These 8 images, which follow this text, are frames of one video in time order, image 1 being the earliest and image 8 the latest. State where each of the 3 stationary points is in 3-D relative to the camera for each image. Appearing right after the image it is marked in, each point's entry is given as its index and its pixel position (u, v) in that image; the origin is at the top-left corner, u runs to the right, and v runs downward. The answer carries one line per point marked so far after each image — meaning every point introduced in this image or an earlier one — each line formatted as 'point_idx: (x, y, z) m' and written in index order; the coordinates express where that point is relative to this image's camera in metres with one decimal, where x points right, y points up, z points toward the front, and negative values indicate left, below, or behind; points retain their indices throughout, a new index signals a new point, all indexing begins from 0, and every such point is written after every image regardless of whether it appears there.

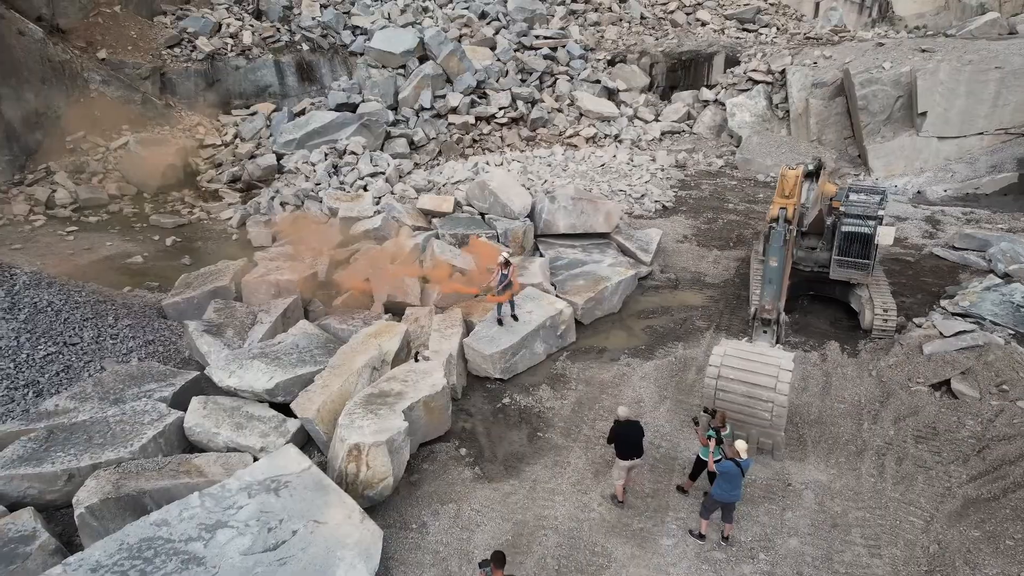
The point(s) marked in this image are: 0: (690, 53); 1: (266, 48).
0: (+5.5, +7.0, +19.4) m
1: (-7.1, +7.1, +19.0) m
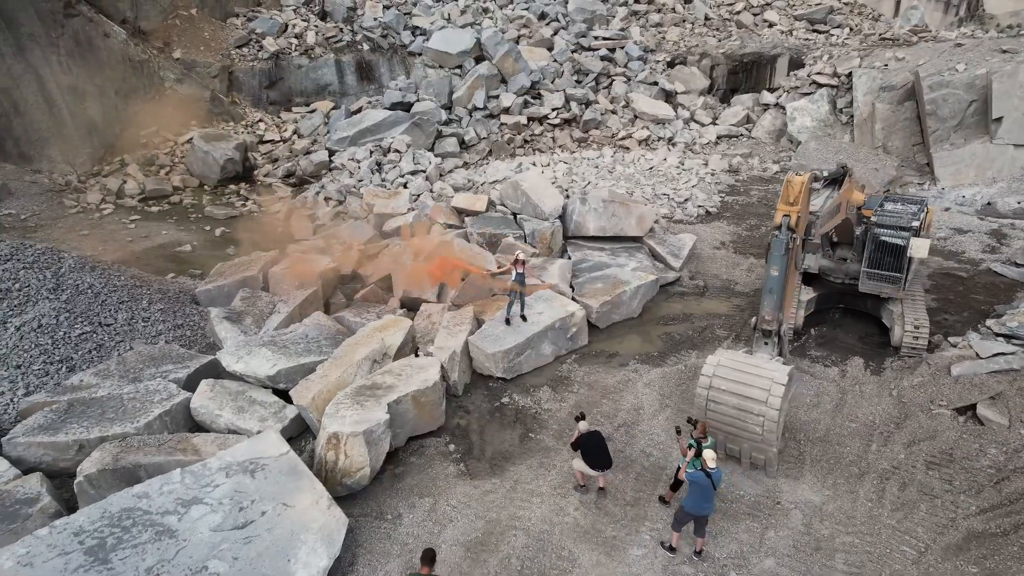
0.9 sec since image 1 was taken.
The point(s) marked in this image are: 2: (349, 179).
0: (+7.1, +6.7, +18.8) m
1: (-5.5, +7.3, +19.6) m
2: (-3.2, +2.2, +13.0) m
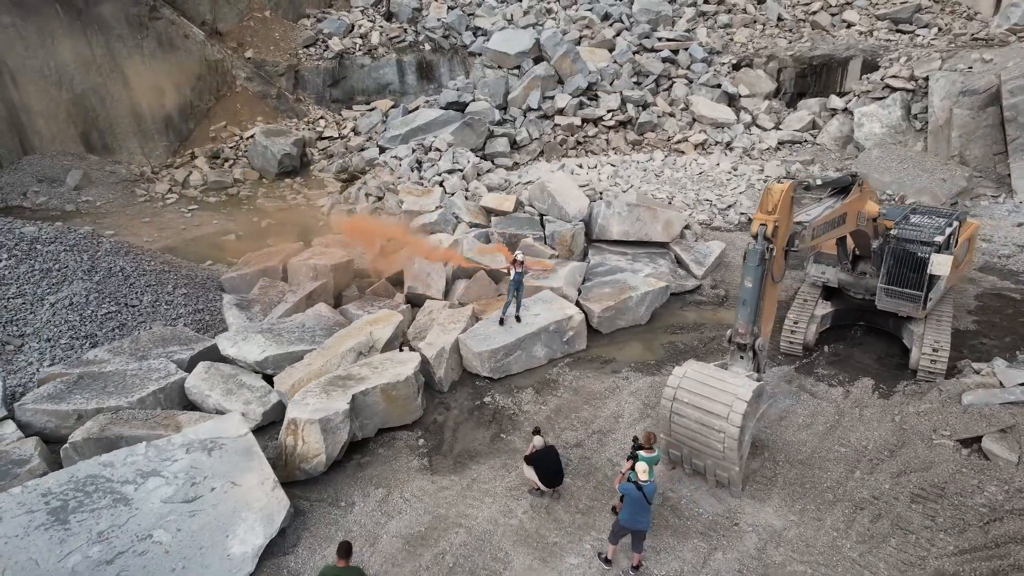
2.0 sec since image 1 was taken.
0: (+8.6, +6.4, +17.9) m
1: (-3.8, +7.5, +20.2) m
2: (-2.5, +2.3, +13.4) m
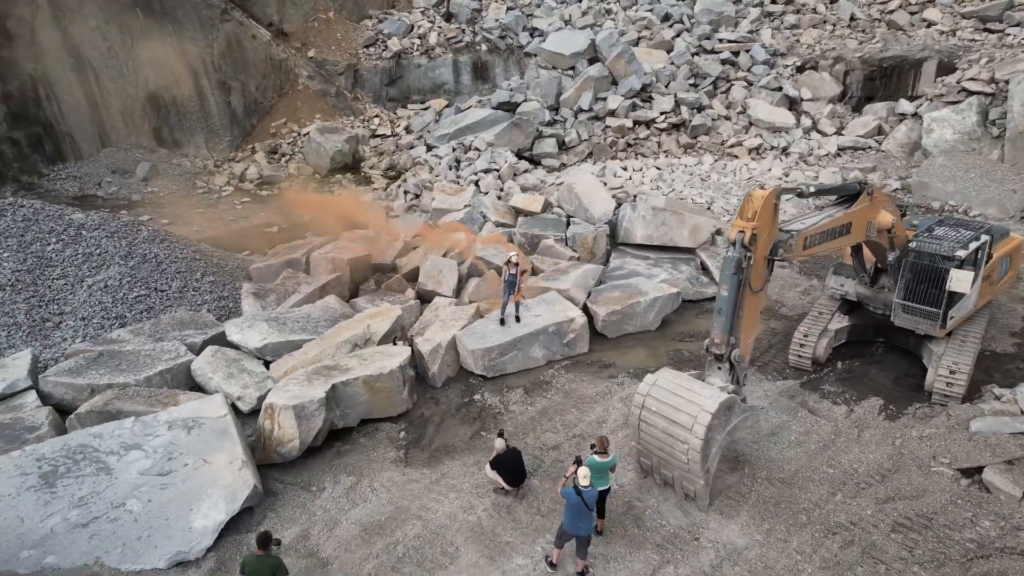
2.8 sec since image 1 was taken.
0: (+9.9, +6.0, +16.9) m
1: (-2.0, +7.6, +20.5) m
2: (-1.7, +2.4, +13.6) m
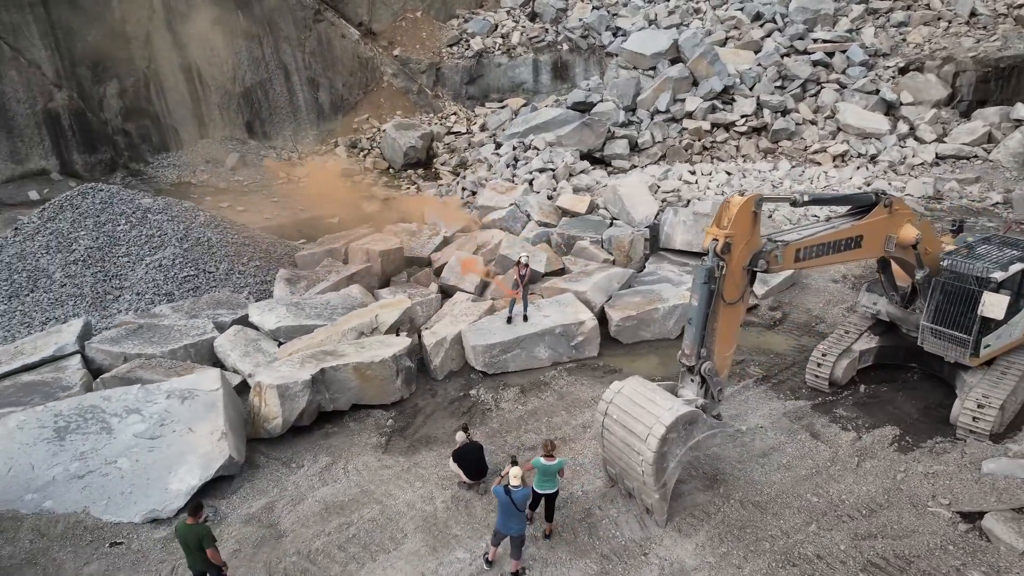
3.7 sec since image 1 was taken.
0: (+11.7, +5.4, +15.3) m
1: (+0.5, +7.7, +20.7) m
2: (-0.5, +2.5, +13.8) m
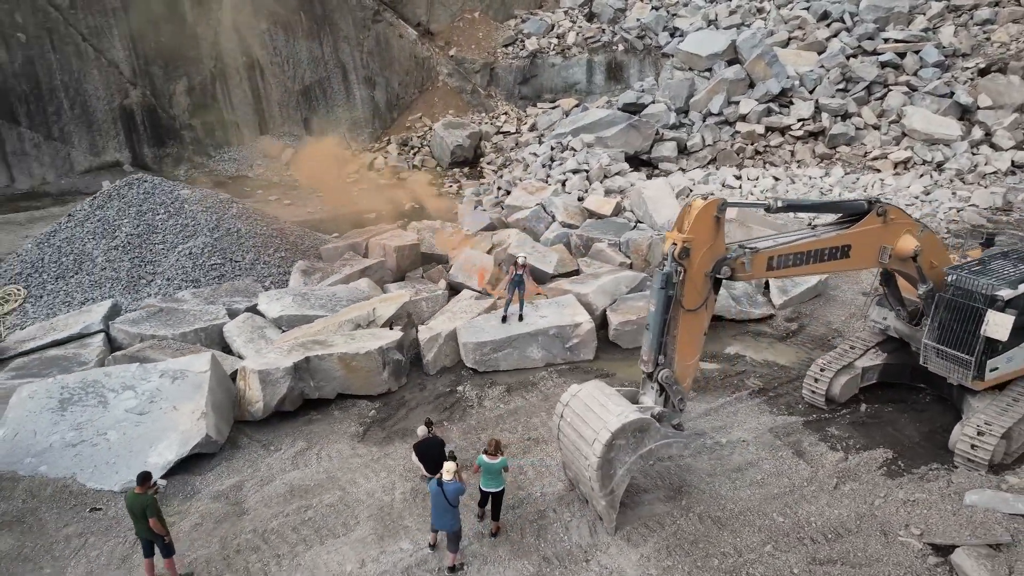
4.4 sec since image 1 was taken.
0: (+12.7, +4.9, +14.0) m
1: (+2.2, +7.6, +20.6) m
2: (+0.3, +2.5, +13.8) m
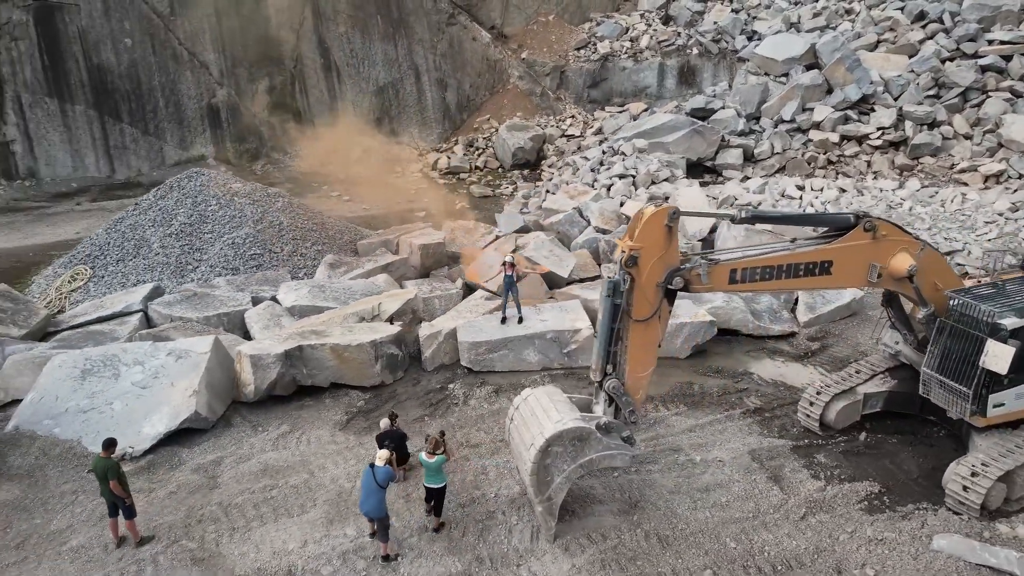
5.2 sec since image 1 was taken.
0: (+13.7, +4.2, +12.3) m
1: (+4.4, +7.4, +20.2) m
2: (+1.3, +2.4, +13.8) m
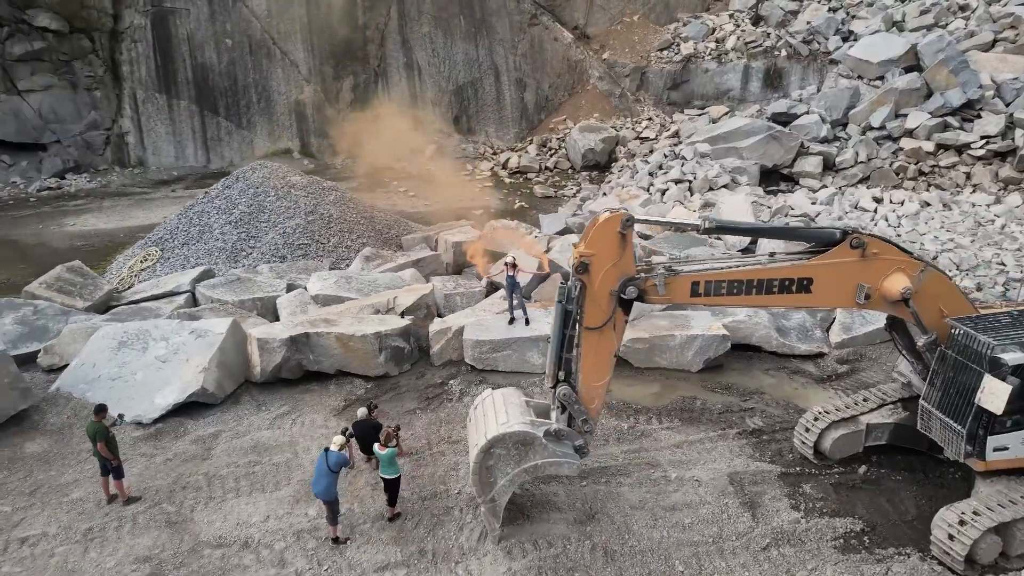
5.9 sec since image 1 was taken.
0: (+14.6, +3.4, +10.2) m
1: (+6.8, +7.1, +19.3) m
2: (+2.5, +2.3, +13.5) m
